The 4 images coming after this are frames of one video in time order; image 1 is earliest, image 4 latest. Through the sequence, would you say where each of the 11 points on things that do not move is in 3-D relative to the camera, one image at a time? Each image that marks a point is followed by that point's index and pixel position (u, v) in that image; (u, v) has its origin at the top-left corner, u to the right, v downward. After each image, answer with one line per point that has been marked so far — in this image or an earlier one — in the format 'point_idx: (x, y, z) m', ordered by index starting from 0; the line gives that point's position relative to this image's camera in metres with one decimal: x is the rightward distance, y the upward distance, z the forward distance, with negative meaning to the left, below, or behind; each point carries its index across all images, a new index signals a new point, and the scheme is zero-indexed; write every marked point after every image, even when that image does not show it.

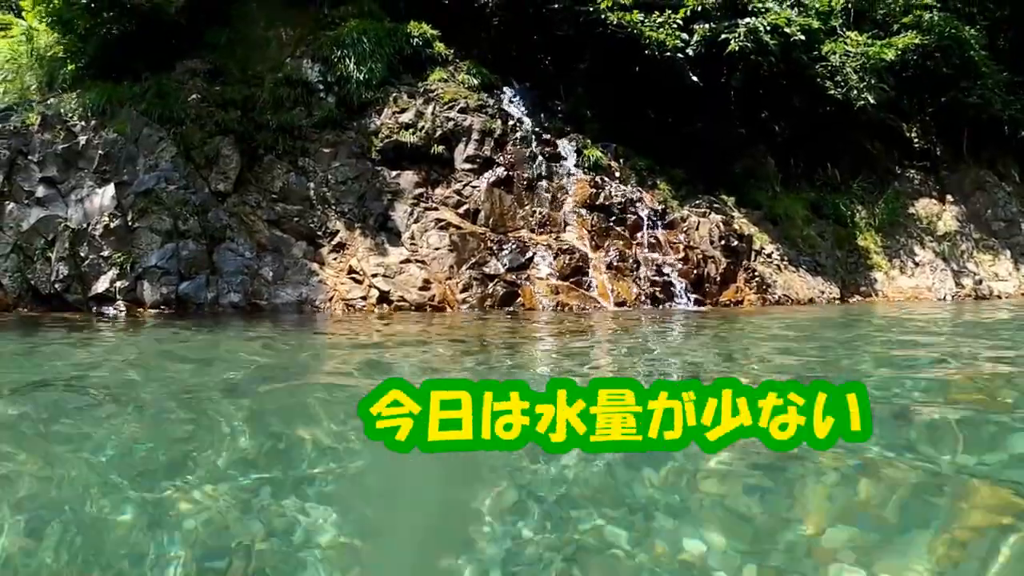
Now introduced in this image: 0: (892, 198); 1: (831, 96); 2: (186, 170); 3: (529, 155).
0: (+6.8, +1.6, +15.3) m
1: (+5.5, +3.2, +14.5) m
2: (-4.3, +1.6, +11.2) m
3: (+0.2, +1.8, +11.3) m
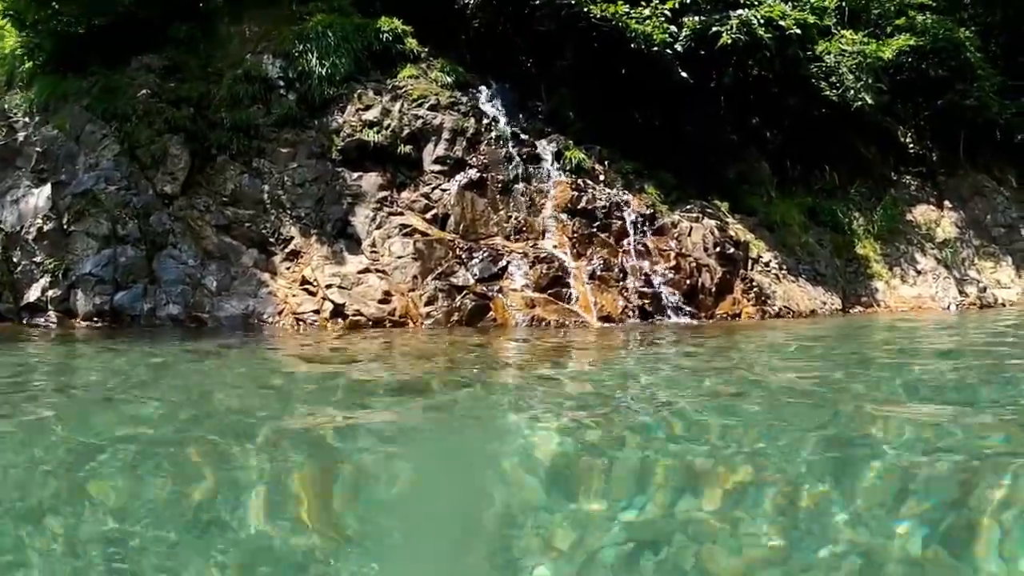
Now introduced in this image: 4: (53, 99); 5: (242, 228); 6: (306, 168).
0: (+6.5, +1.5, +14.5) m
1: (+5.1, +3.0, +13.7) m
2: (-4.6, +1.5, +10.2) m
3: (-0.1, +1.6, +10.4) m
4: (-6.0, +2.6, +11.4) m
5: (-3.1, +0.7, +9.7) m
6: (-2.5, +1.4, +10.1) m
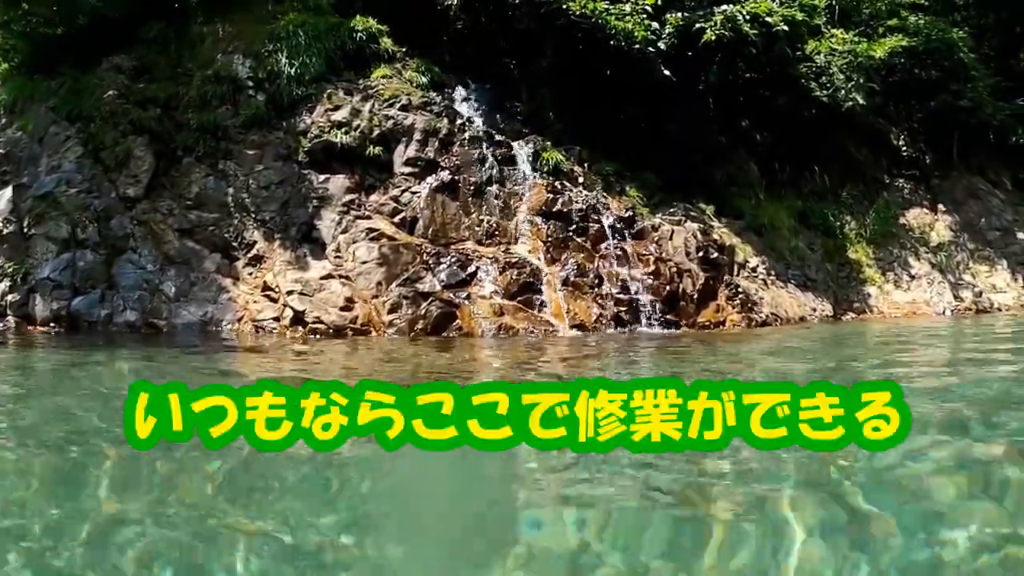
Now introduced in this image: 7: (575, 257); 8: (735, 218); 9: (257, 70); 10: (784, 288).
0: (+6.2, +1.4, +14.1) m
1: (+4.8, +3.0, +13.3) m
2: (-4.8, +1.4, +9.8) m
3: (-0.4, +1.5, +10.0) m
4: (-6.3, +2.5, +10.9) m
5: (-3.4, +0.6, +9.3) m
6: (-2.7, +1.3, +9.7) m
7: (+0.7, +0.3, +9.1) m
8: (+3.1, +1.0, +11.8) m
9: (-3.2, +2.7, +10.6) m
10: (+3.4, 0.0, +10.5) m
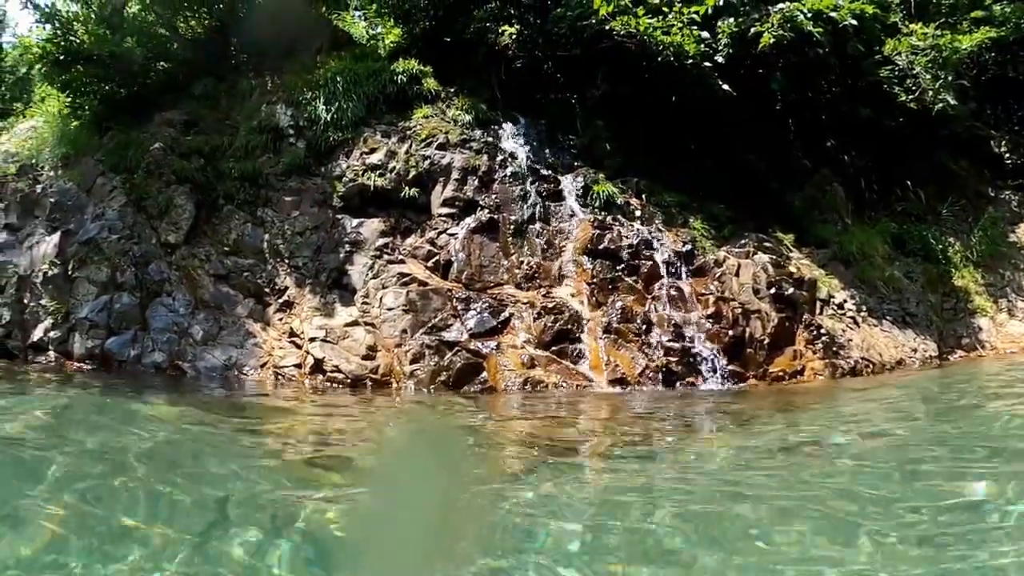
0: (+7.2, +0.9, +12.6) m
1: (+5.7, +2.5, +12.1) m
2: (-4.3, +0.7, +9.5) m
3: (+0.2, +1.0, +9.2) m
4: (-5.6, +1.7, +10.8) m
5: (-2.8, 0.0, +8.8) m
6: (-2.2, +0.8, +9.2) m
7: (+1.2, -0.1, +8.2) m
8: (+3.9, +0.5, +10.6) m
9: (-2.6, +2.1, +10.2) m
10: (+4.0, -0.4, +9.3) m
